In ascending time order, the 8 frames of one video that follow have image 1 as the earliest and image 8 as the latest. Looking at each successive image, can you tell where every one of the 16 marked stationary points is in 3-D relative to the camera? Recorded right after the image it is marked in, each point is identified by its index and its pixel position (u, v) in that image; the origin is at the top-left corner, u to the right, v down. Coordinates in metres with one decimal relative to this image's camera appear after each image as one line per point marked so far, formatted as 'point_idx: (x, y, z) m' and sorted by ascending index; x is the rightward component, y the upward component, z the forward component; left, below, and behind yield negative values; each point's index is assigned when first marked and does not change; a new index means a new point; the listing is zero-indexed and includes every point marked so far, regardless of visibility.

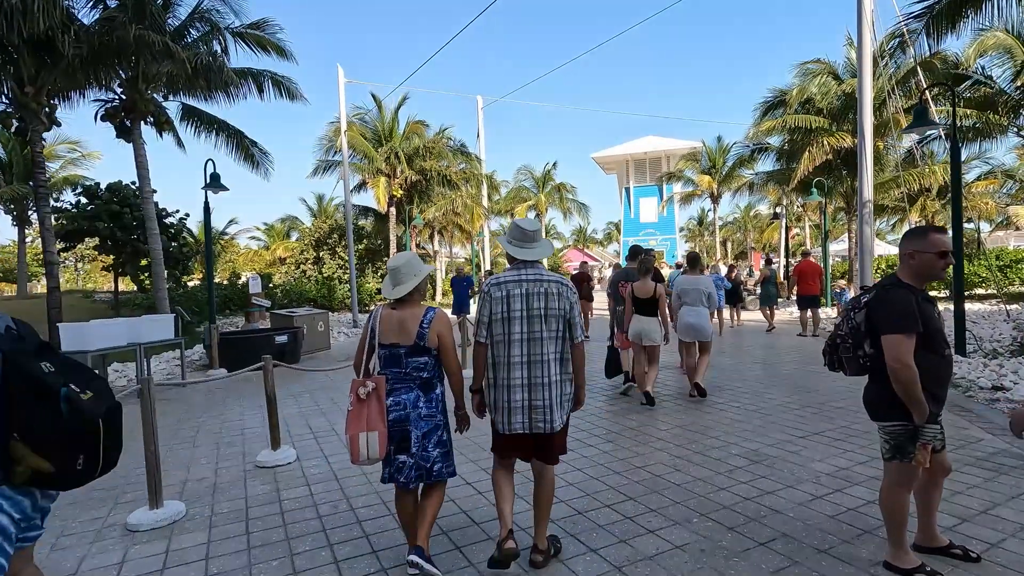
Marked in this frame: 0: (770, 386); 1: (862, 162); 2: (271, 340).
0: (+3.5, -1.3, +7.4) m
1: (+8.5, +3.1, +12.9) m
2: (-4.7, -1.0, +10.3) m
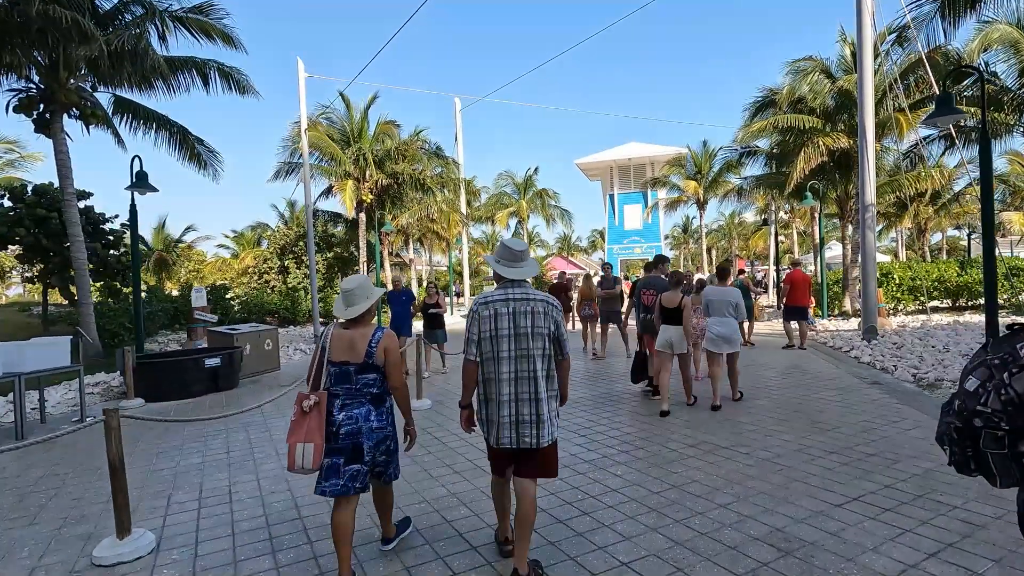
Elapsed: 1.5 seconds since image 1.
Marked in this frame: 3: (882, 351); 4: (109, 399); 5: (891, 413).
0: (+3.0, -1.5, +6.2) m
1: (+7.8, +2.8, +11.9) m
2: (-5.2, -1.2, +8.9) m
3: (+6.8, -1.2, +9.9) m
4: (-6.5, -1.8, +8.7) m
5: (+4.4, -1.4, +6.2) m
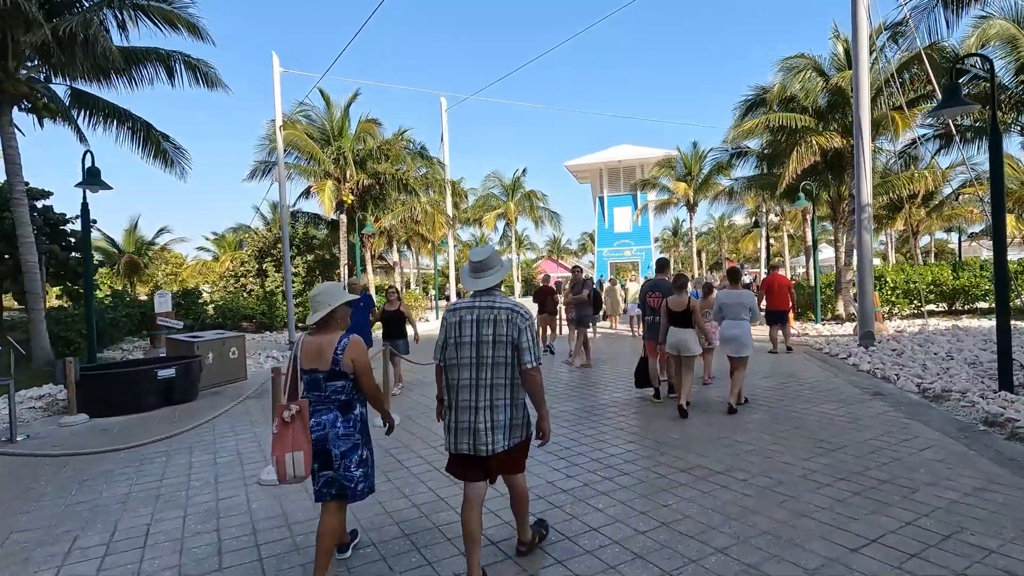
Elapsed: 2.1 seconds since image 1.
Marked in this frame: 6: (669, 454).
0: (+2.8, -1.5, +5.6) m
1: (+7.5, +2.7, +11.5) m
2: (-5.5, -1.3, +8.2) m
3: (+6.4, -1.2, +9.4) m
4: (-6.8, -1.9, +8.0) m
5: (+4.1, -1.5, +5.7) m
6: (+1.5, -1.6, +5.1) m
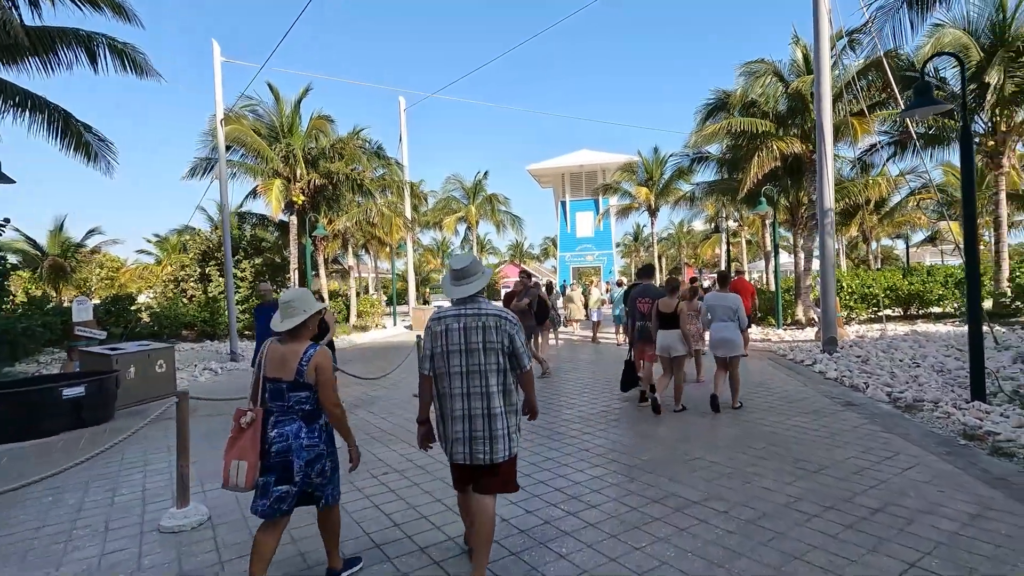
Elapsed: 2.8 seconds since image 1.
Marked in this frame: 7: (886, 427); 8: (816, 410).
0: (+2.3, -1.6, +5.2) m
1: (+6.6, +2.6, +11.4) m
2: (-6.1, -1.4, +7.2) m
3: (+5.7, -1.3, +9.2) m
4: (-7.4, -2.0, +6.8) m
5: (+3.6, -1.6, +5.3) m
6: (+1.1, -1.7, +4.6) m
7: (+4.1, -1.6, +6.0) m
8: (+3.9, -1.6, +6.9) m
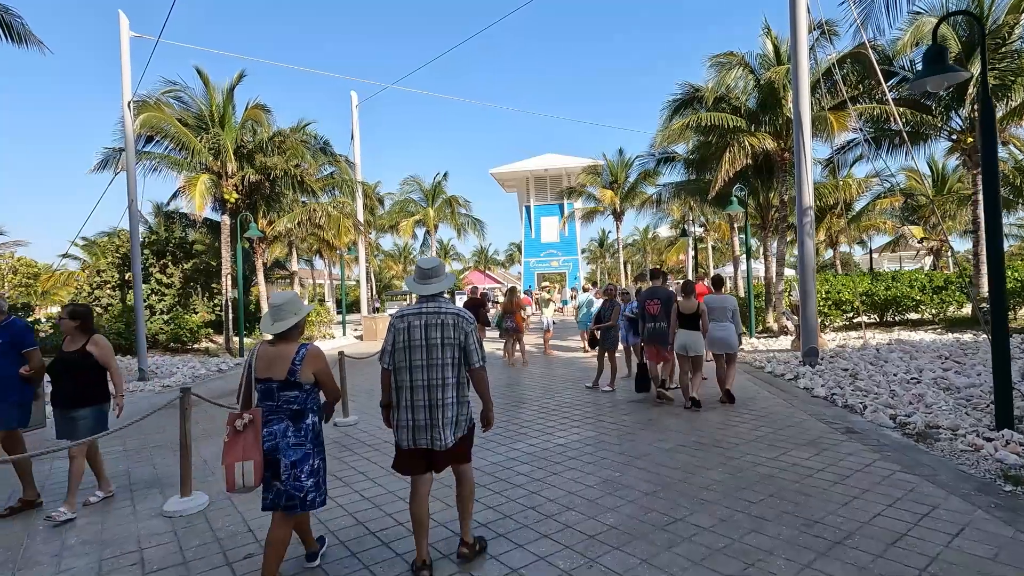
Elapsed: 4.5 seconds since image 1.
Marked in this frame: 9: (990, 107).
0: (+1.7, -1.6, +3.9) m
1: (+5.6, +2.5, +10.5) m
2: (-6.8, -1.5, +5.4) m
3: (+4.9, -1.4, +8.1) m
4: (-8.1, -2.0, +5.0) m
5: (+3.1, -1.6, +4.2) m
6: (+0.6, -1.7, +3.3) m
7: (+3.5, -1.6, +4.8) m
8: (+3.2, -1.6, +5.7) m
9: (+4.8, +1.8, +5.4) m
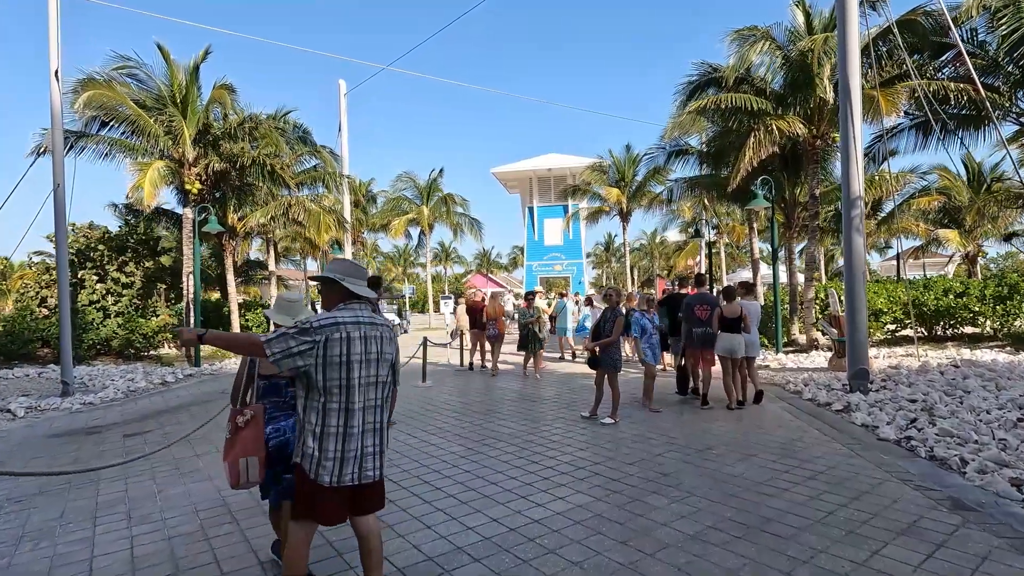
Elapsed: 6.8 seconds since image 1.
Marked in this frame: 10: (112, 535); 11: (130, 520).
0: (+1.4, -1.7, +2.1) m
1: (+5.4, +2.4, +8.6) m
2: (-7.2, -1.4, +3.7) m
3: (+4.6, -1.5, +6.2) m
4: (-8.4, -2.0, +3.2) m
5: (+2.7, -1.6, +2.3) m
6: (+0.2, -1.7, +1.4) m
7: (+3.2, -1.7, +2.9) m
8: (+2.8, -1.7, +3.8) m
9: (+4.5, +1.7, +3.5) m
10: (-3.0, -1.9, +4.0) m
11: (-3.0, -1.9, +4.3) m
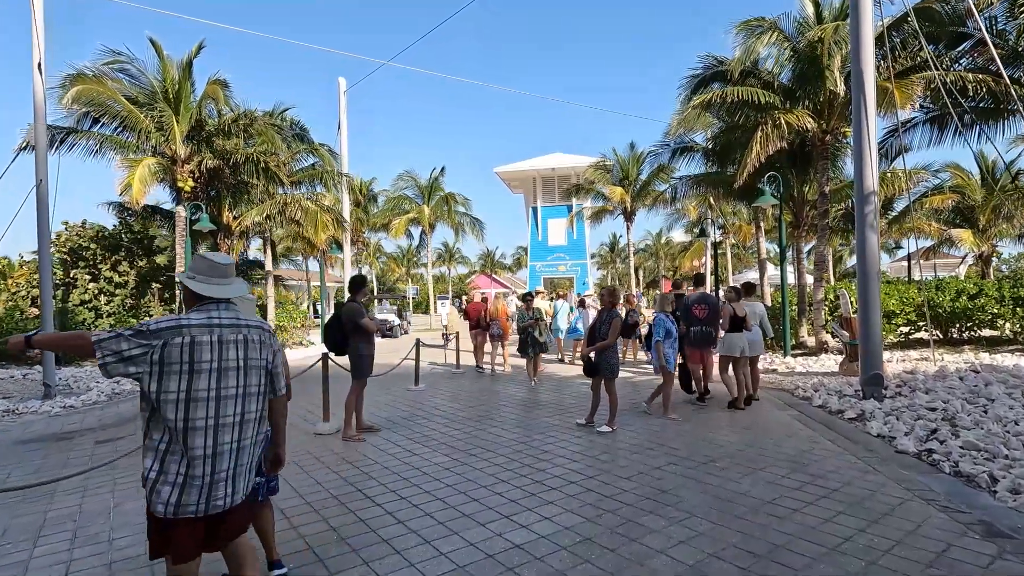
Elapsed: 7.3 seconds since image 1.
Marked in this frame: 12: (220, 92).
0: (+1.2, -1.6, +1.7) m
1: (+5.3, +2.4, +8.1) m
2: (-7.3, -1.4, +3.3) m
3: (+4.4, -1.5, +5.8) m
4: (-8.6, -1.9, +2.9) m
5: (+2.5, -1.6, +1.9) m
6: (0.0, -1.7, +1.0) m
7: (+3.0, -1.6, +2.5) m
8: (+2.7, -1.7, +3.4) m
9: (+4.3, +1.7, +3.1) m
10: (-3.2, -1.9, +3.7) m
11: (-3.2, -1.8, +3.9) m
12: (-8.3, +5.6, +15.4) m
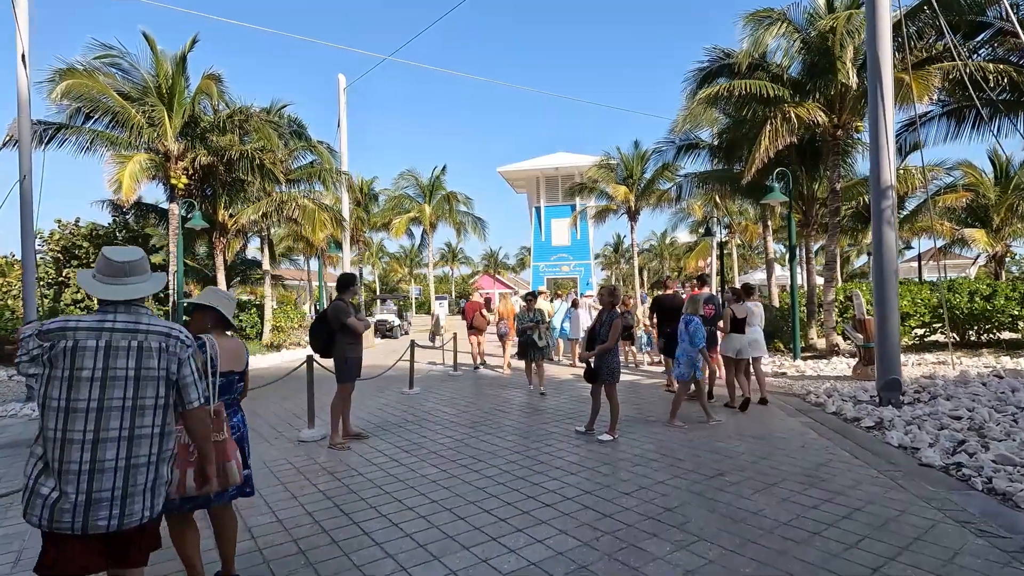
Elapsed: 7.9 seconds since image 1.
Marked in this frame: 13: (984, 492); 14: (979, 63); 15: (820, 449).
0: (+1.1, -1.6, +1.3) m
1: (+5.2, +2.4, +7.7) m
2: (-7.4, -1.4, +3.0) m
3: (+4.4, -1.5, +5.4) m
4: (-8.7, -1.9, +2.6) m
5: (+2.4, -1.6, +1.5) m
6: (-0.1, -1.7, +0.6) m
7: (+2.9, -1.6, +2.1) m
8: (+2.6, -1.7, +3.0) m
9: (+4.3, +1.7, +2.7) m
10: (-3.2, -1.9, +3.3) m
11: (-3.3, -1.8, +3.5) m
12: (-8.2, +5.6, +15.1) m
13: (+3.7, -1.6, +4.3) m
14: (+8.4, +4.0, +9.6) m
15: (+3.2, -1.7, +5.6) m
